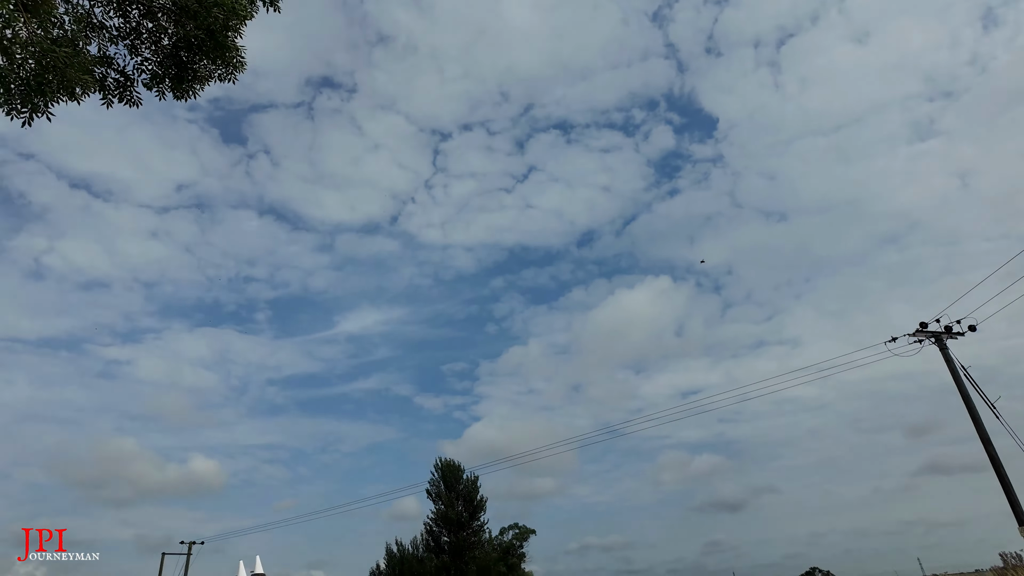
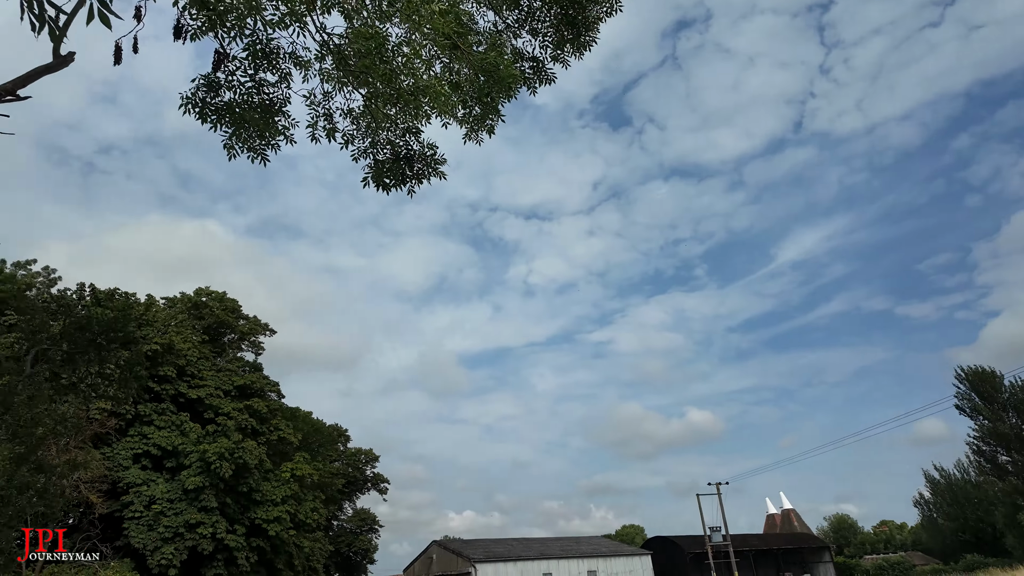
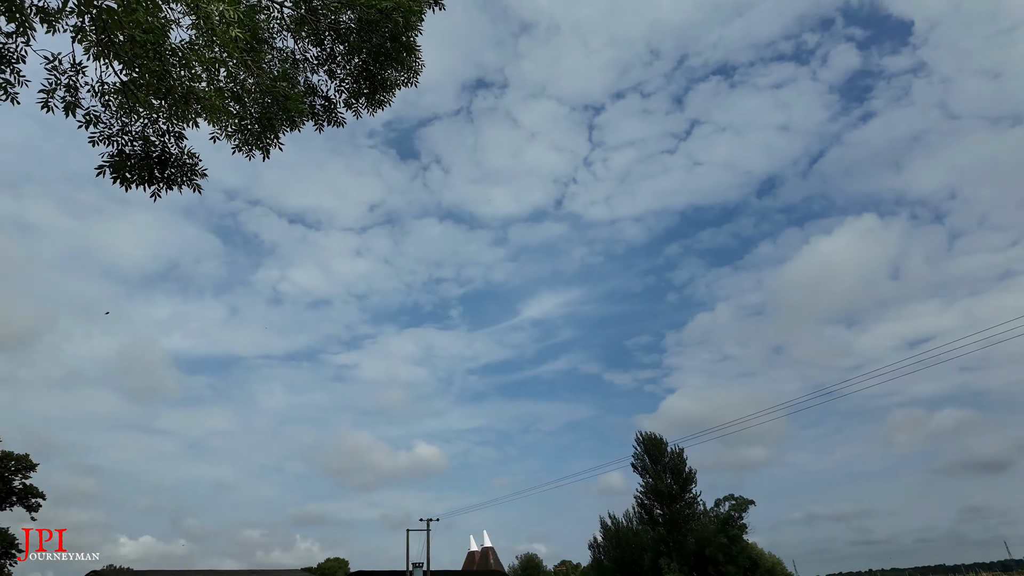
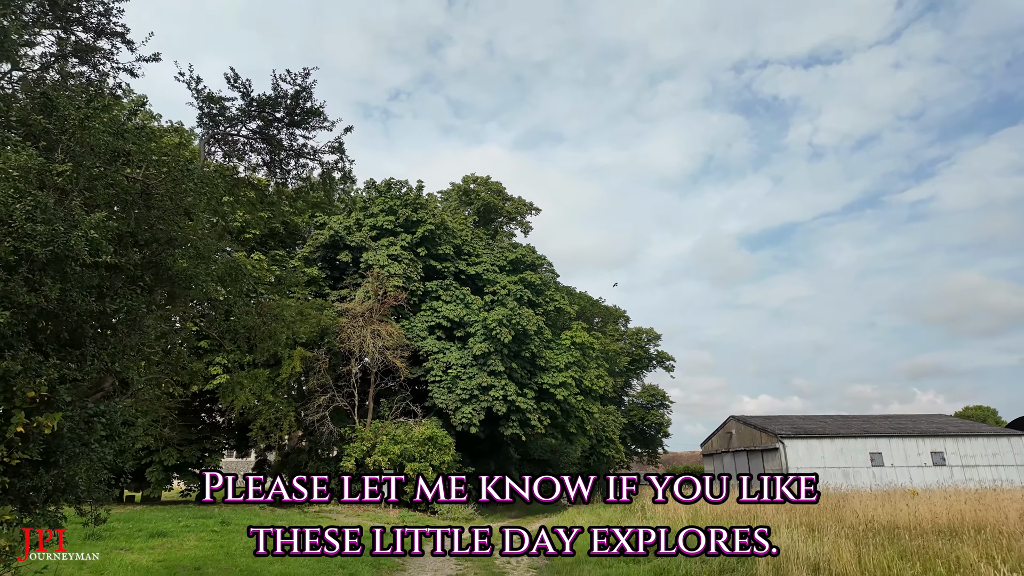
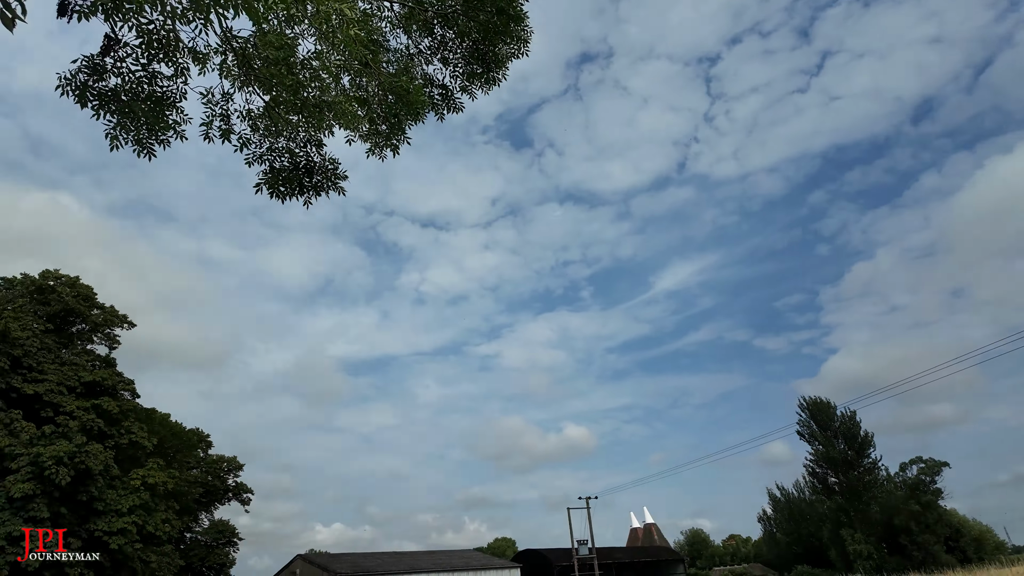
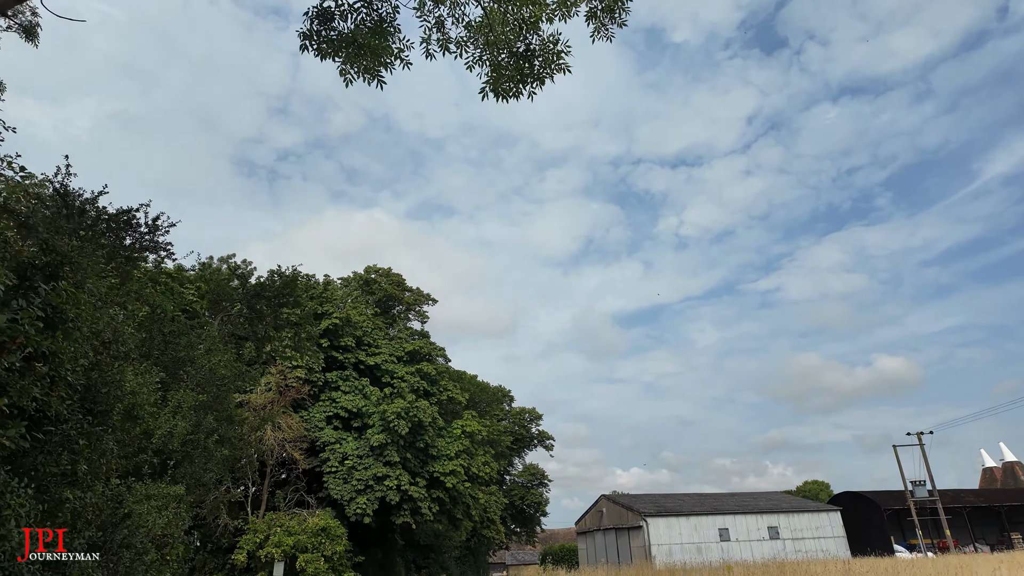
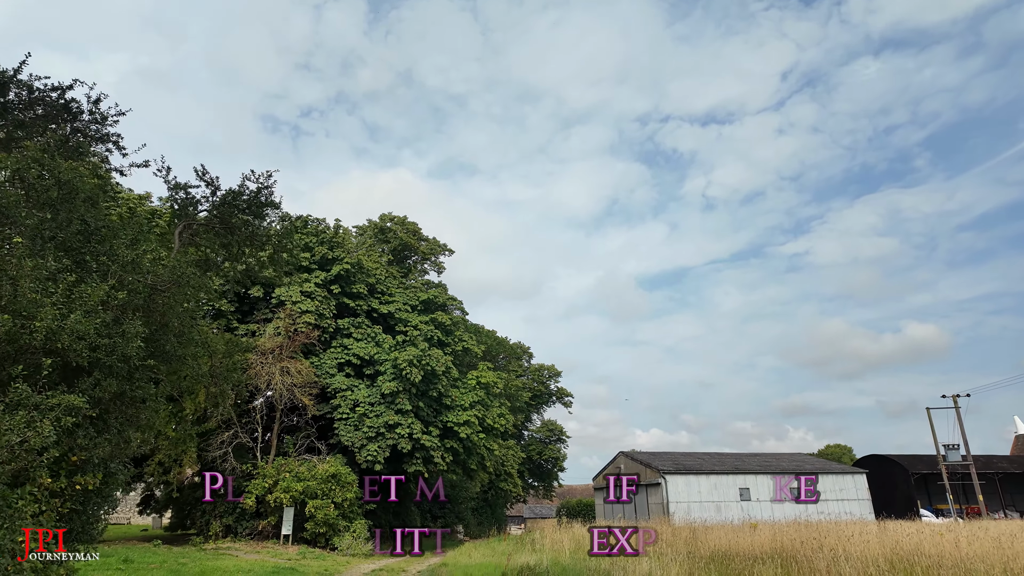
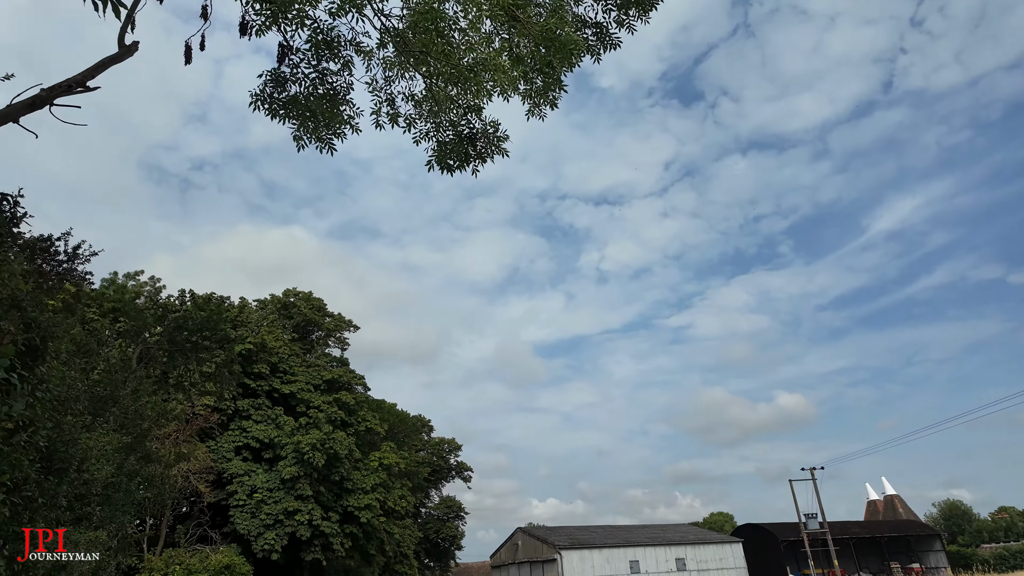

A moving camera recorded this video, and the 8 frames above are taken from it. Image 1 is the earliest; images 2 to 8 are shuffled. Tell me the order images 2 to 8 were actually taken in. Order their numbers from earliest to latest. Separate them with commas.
3, 5, 2, 8, 6, 7, 4
